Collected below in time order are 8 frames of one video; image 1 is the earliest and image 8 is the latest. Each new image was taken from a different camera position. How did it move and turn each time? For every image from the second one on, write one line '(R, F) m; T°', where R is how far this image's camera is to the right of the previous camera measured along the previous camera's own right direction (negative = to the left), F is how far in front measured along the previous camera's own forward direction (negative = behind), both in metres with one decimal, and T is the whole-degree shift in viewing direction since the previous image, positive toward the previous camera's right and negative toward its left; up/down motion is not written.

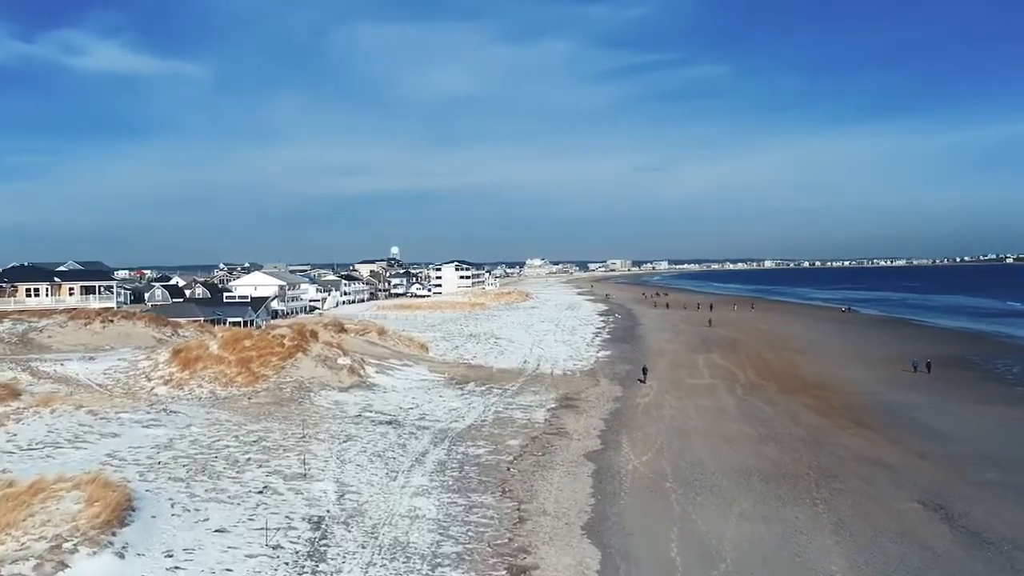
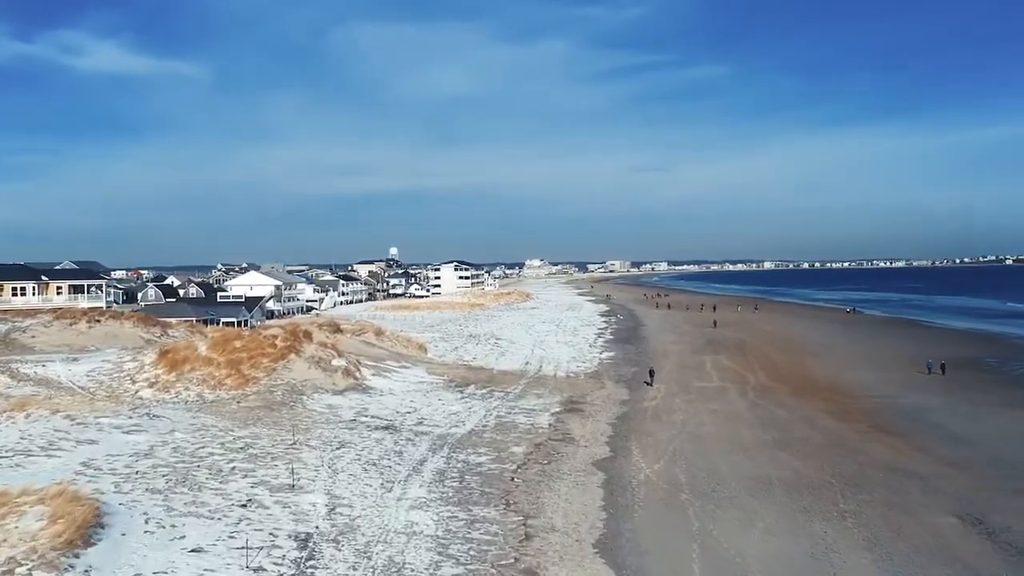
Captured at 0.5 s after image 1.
(+15.6, +9.7) m; -27°
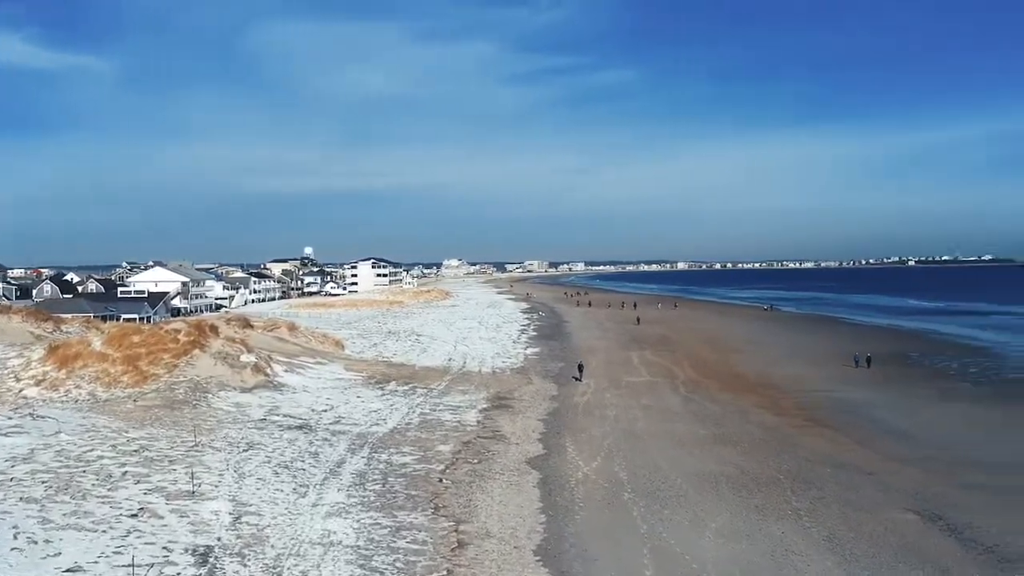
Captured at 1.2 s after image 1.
(-0.3, +1.4) m; +7°
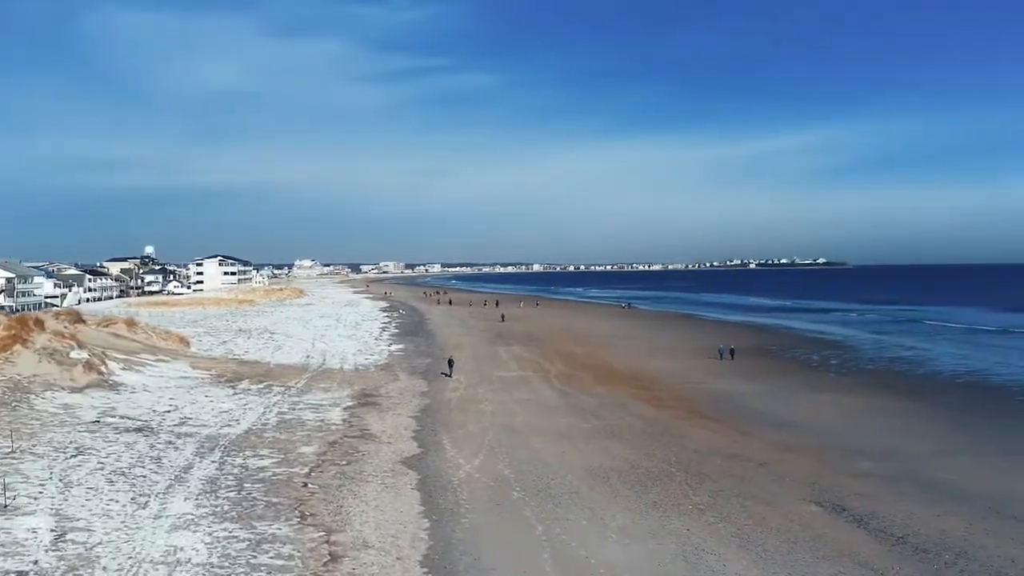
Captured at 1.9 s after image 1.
(-0.4, +1.4) m; +12°
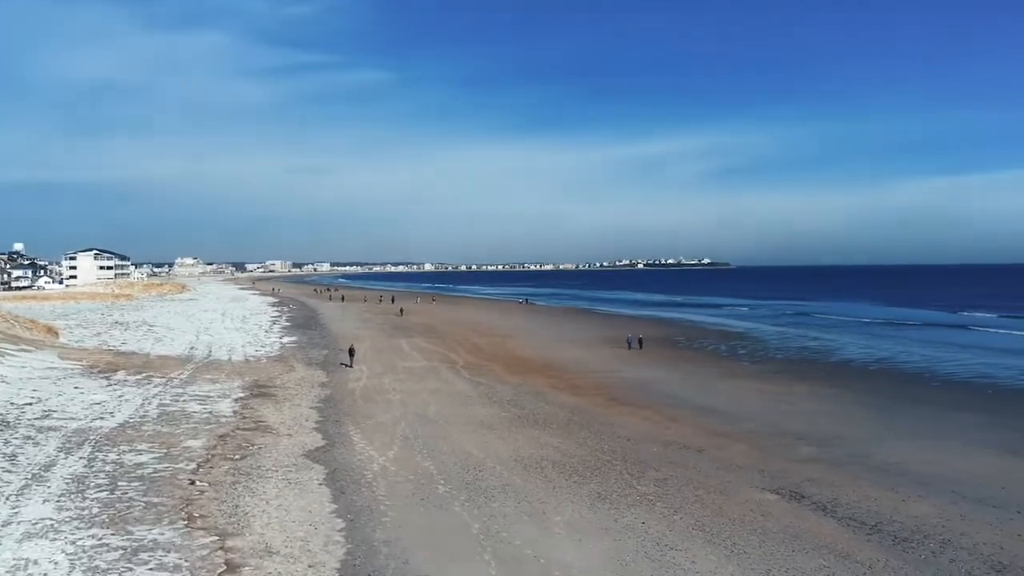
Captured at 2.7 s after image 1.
(-0.6, +1.4) m; +9°
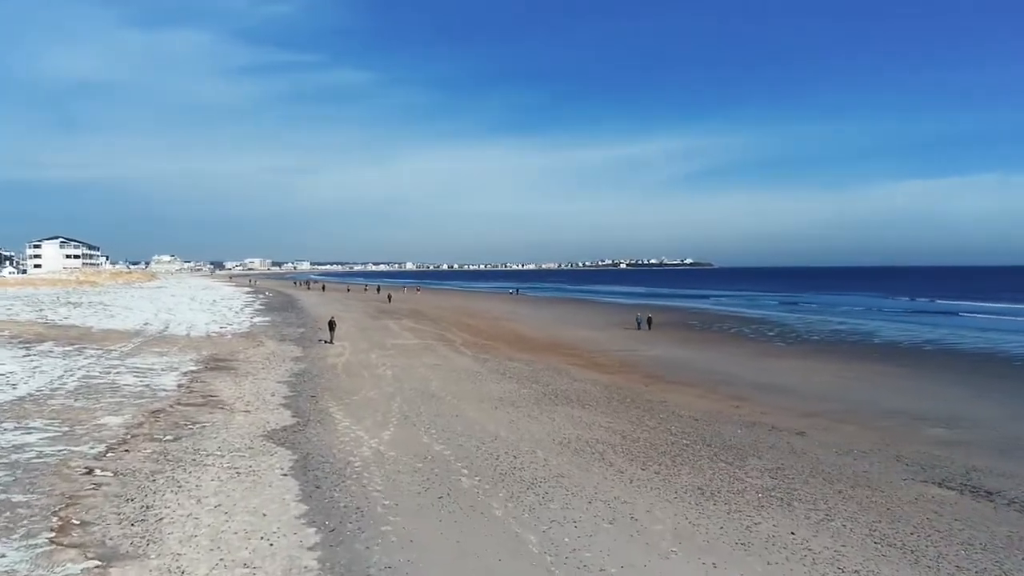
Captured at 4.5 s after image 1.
(-0.9, +3.6) m; +2°
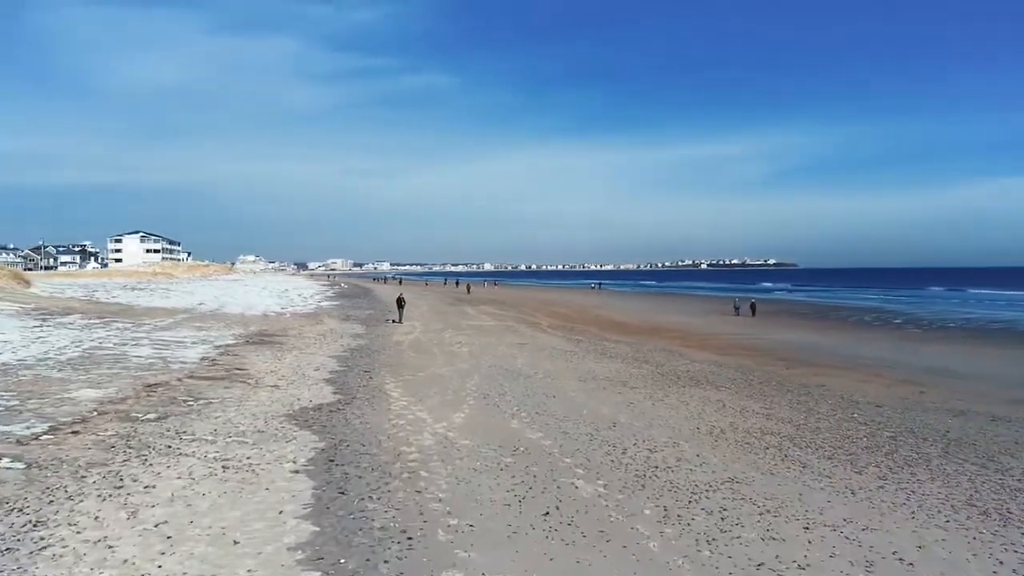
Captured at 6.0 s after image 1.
(-0.5, +2.9) m; -6°
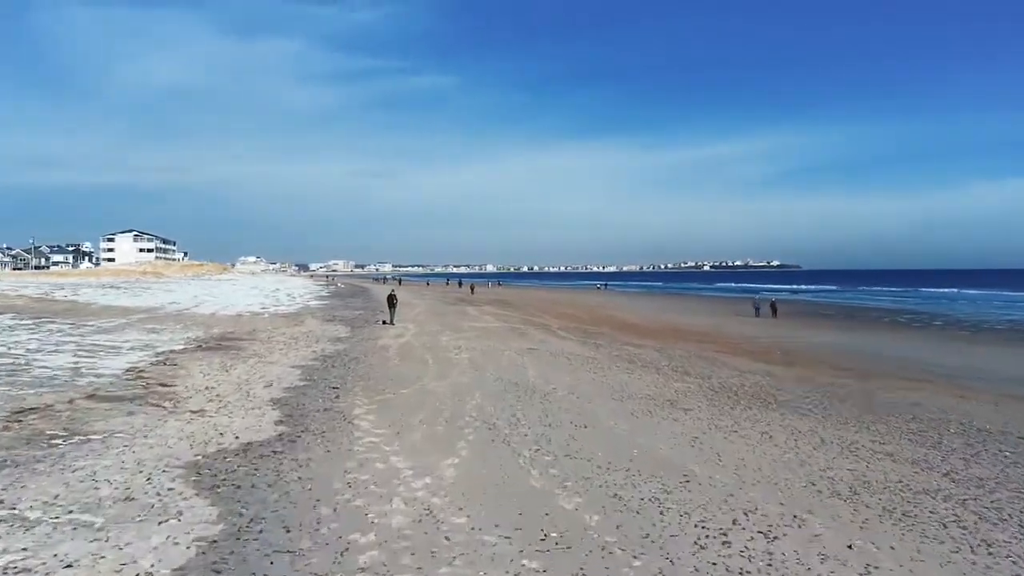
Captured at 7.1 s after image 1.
(-0.1, +2.2) m; 0°
